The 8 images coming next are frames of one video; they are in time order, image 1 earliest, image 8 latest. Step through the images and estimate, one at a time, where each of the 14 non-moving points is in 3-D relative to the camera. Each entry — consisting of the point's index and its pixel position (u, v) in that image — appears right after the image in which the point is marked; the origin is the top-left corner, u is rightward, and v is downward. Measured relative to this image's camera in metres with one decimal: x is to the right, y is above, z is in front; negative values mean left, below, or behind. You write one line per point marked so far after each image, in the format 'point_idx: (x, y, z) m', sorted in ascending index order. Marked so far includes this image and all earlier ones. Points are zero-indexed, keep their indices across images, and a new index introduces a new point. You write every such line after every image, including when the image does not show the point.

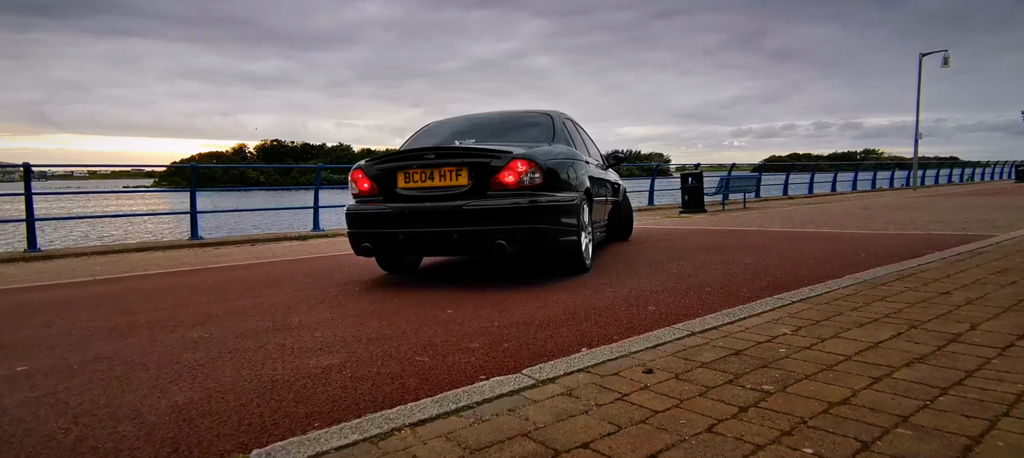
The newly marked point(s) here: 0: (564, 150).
0: (+0.5, +0.7, +5.2) m
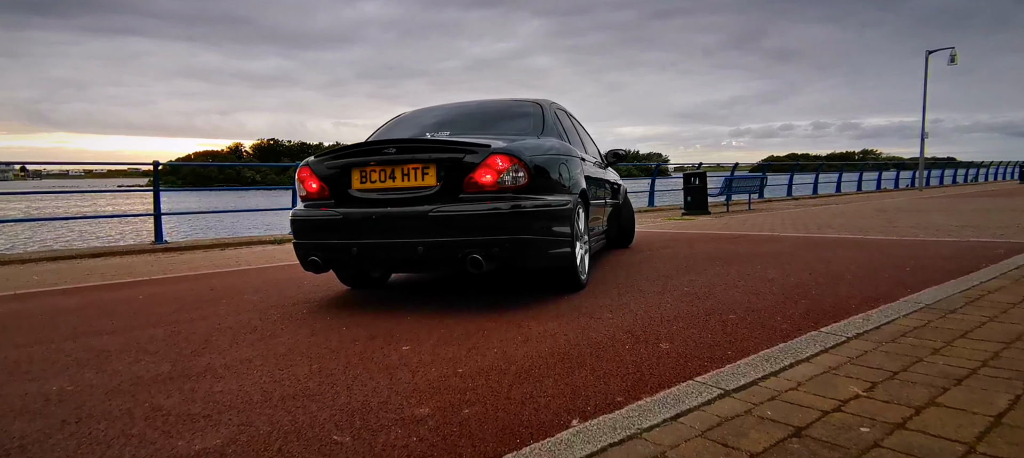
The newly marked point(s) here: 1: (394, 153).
0: (+0.3, +0.7, +4.4) m
1: (-0.8, +0.5, +3.7) m
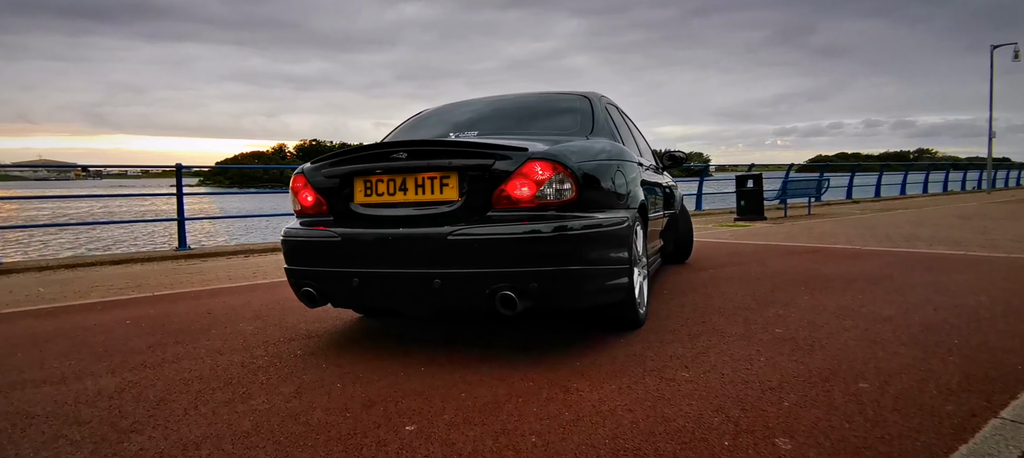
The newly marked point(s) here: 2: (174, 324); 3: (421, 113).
0: (+0.6, +0.5, +3.6) m
1: (-0.6, +0.4, +2.9) m
2: (-2.5, -0.7, +4.2) m
3: (-0.8, +1.0, +5.1) m
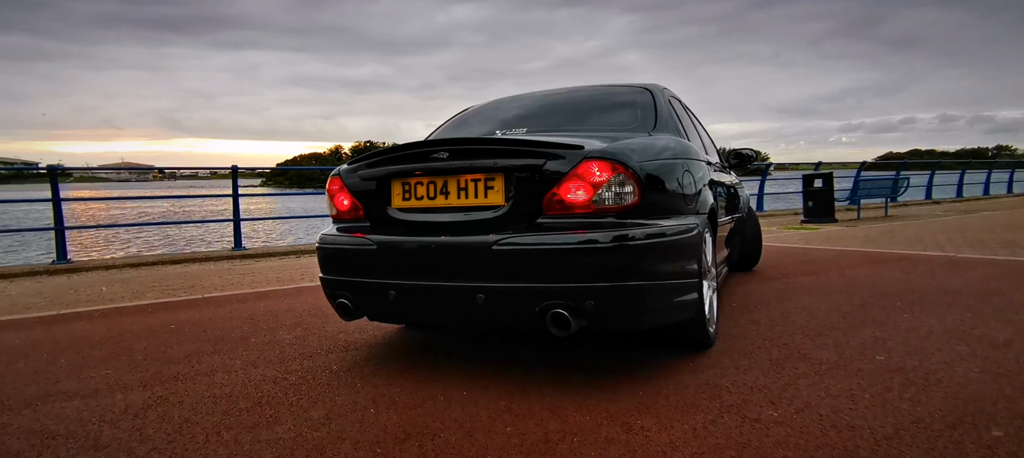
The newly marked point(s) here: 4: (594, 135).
0: (+0.9, +0.5, +3.2) m
1: (-0.3, +0.3, +2.7) m
2: (-2.1, -0.7, +4.1) m
3: (-0.4, +1.0, +4.8) m
4: (+0.5, +0.5, +3.1) m
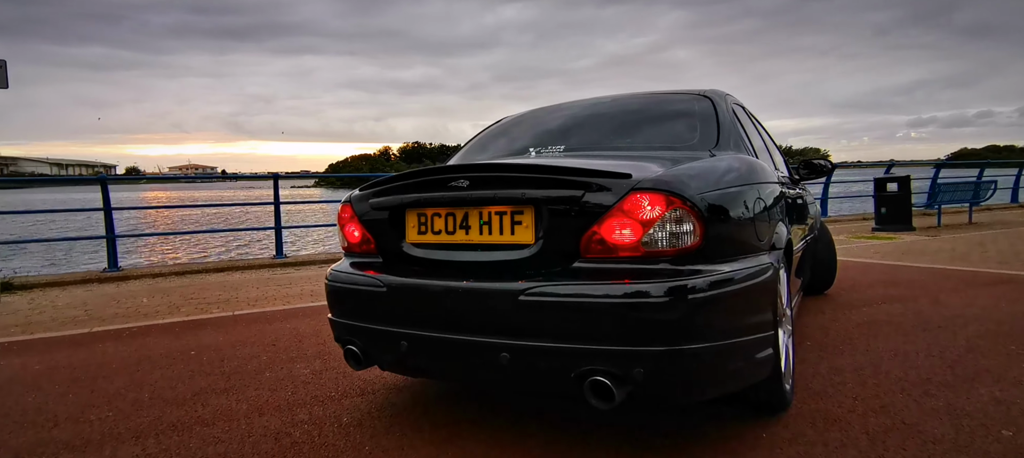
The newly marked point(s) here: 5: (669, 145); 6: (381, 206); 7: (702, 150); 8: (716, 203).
0: (+1.1, +0.3, +2.7) m
1: (-0.2, +0.2, +2.3) m
2: (-1.9, -0.9, +3.8) m
3: (-0.1, +0.8, +4.4) m
4: (+0.6, +0.3, +2.6) m
5: (+0.9, +0.4, +3.1) m
6: (-0.6, +0.1, +2.5) m
7: (+0.9, +0.4, +2.8) m
8: (+0.8, +0.1, +2.2) m
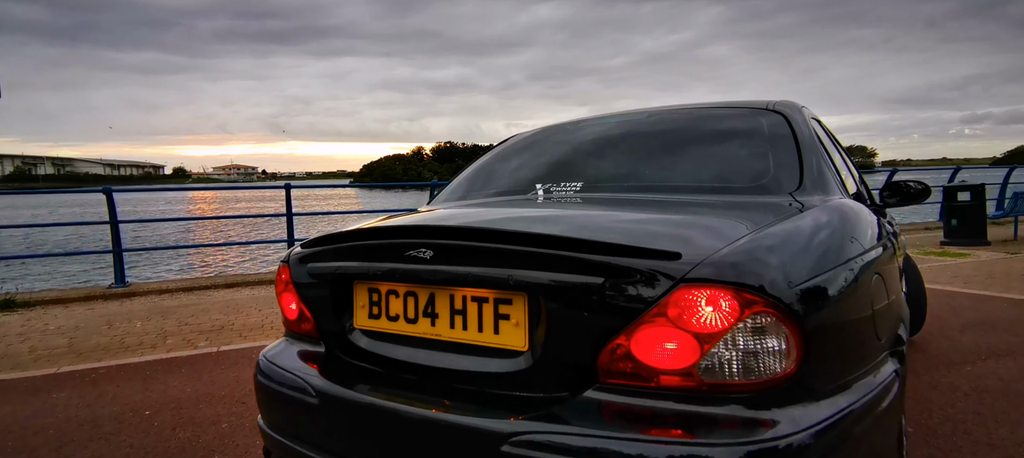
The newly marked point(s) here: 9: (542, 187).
0: (+1.1, +0.1, +1.9) m
1: (-0.2, -0.1, +1.5) m
2: (-1.8, -1.1, +3.2) m
3: (0.0, +0.6, +3.6) m
4: (+0.6, +0.1, +1.8) m
5: (+0.9, +0.2, +2.3) m
6: (-0.6, -0.1, +1.8) m
7: (+0.9, +0.1, +2.0) m
8: (+0.7, -0.1, +1.4) m
9: (+0.1, +0.2, +2.8) m
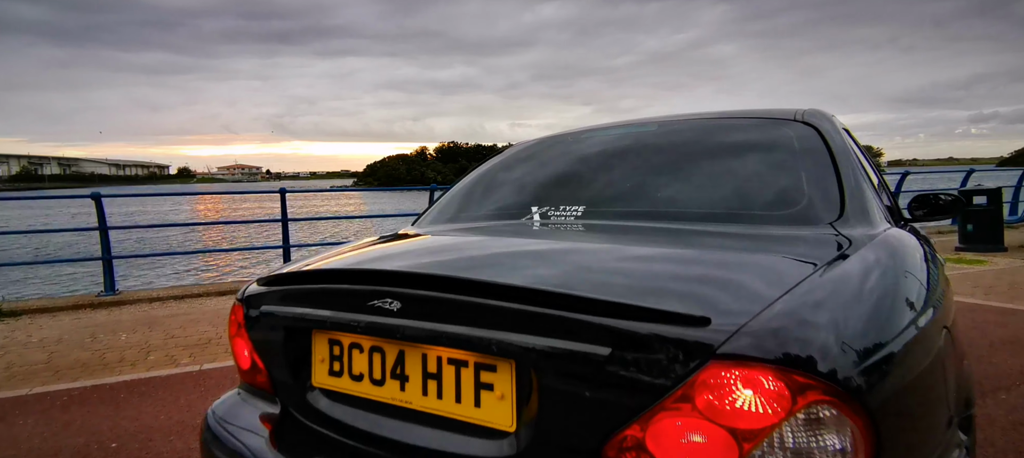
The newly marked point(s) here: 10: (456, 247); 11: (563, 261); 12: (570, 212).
0: (+1.0, 0.0, +1.6) m
1: (-0.2, -0.2, +1.3) m
2: (-1.8, -1.2, +2.9) m
3: (0.0, +0.5, +3.4) m
4: (+0.6, 0.0, +1.5) m
5: (+0.8, +0.1, +2.0) m
6: (-0.6, -0.2, +1.5) m
7: (+0.9, 0.0, +1.7) m
8: (+0.7, -0.2, +1.1) m
9: (+0.1, +0.1, +2.5) m
10: (-0.2, -0.1, +1.9) m
11: (+0.1, -0.1, +1.6) m
12: (+0.2, +0.1, +2.4) m
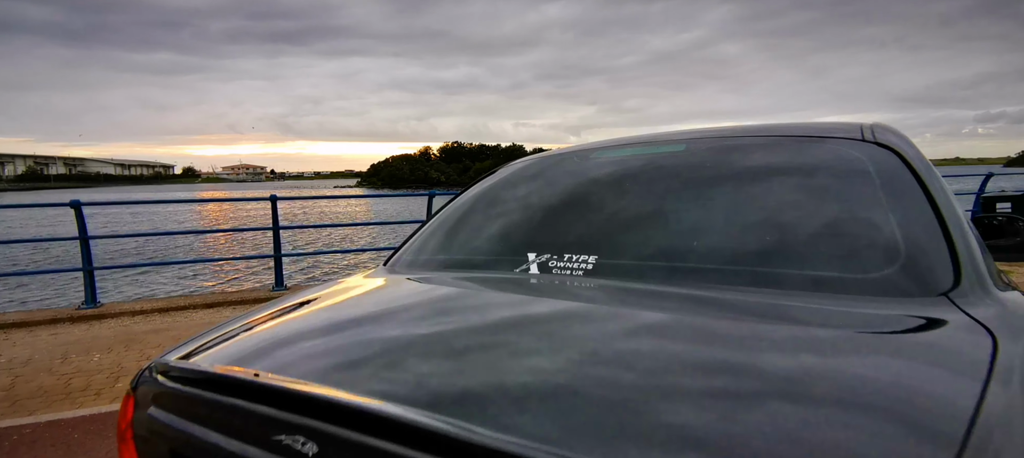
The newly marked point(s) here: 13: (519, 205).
0: (+1.0, -0.2, +1.1) m
1: (-0.3, -0.3, +0.8) m
2: (-1.9, -1.4, +2.5) m
3: (0.0, +0.4, +2.9) m
4: (+0.5, -0.2, +1.1) m
5: (+0.8, -0.1, +1.5) m
6: (-0.7, -0.4, +1.1) m
7: (+0.9, -0.1, +1.3) m
8: (+0.7, -0.4, +0.7) m
9: (+0.1, -0.1, +2.0) m
10: (-0.2, -0.2, +1.4) m
11: (+0.1, -0.2, +1.1) m
12: (+0.2, 0.0, +1.9) m
13: (0.0, +0.2, +2.5) m
